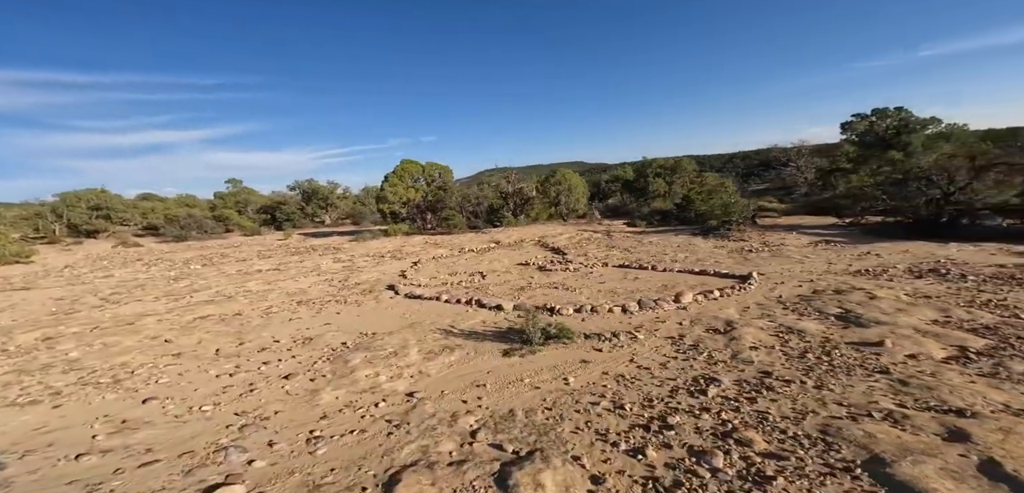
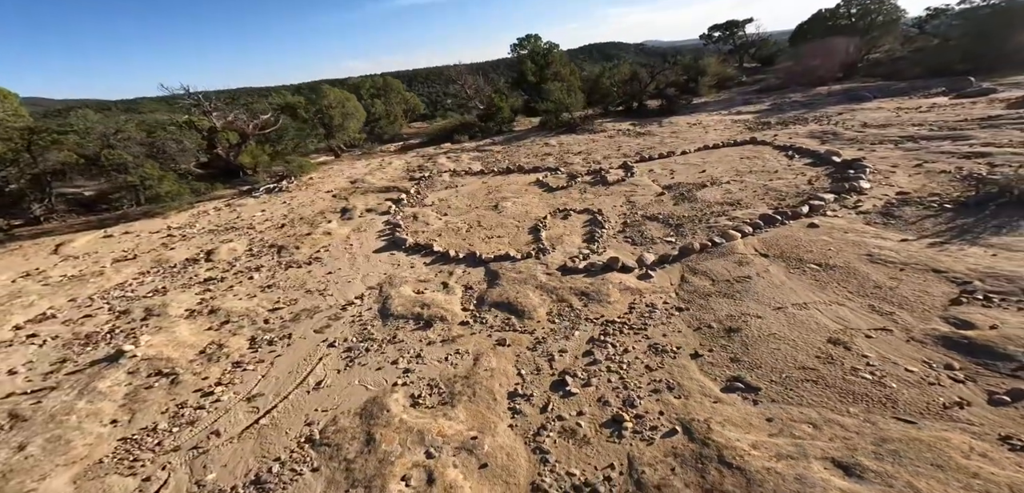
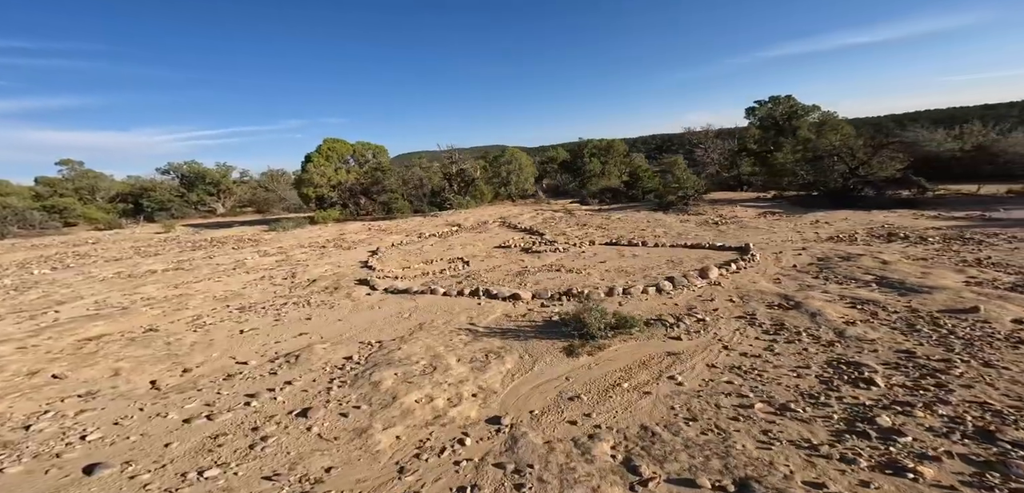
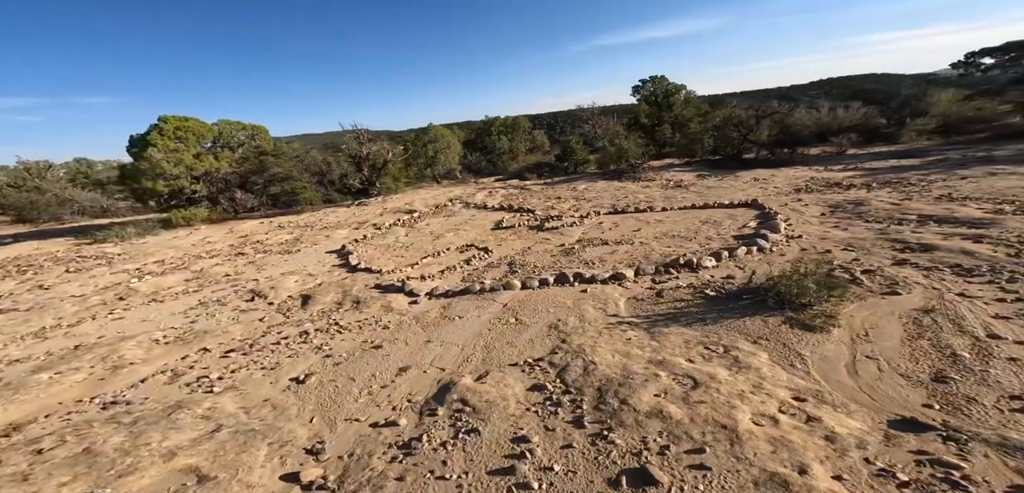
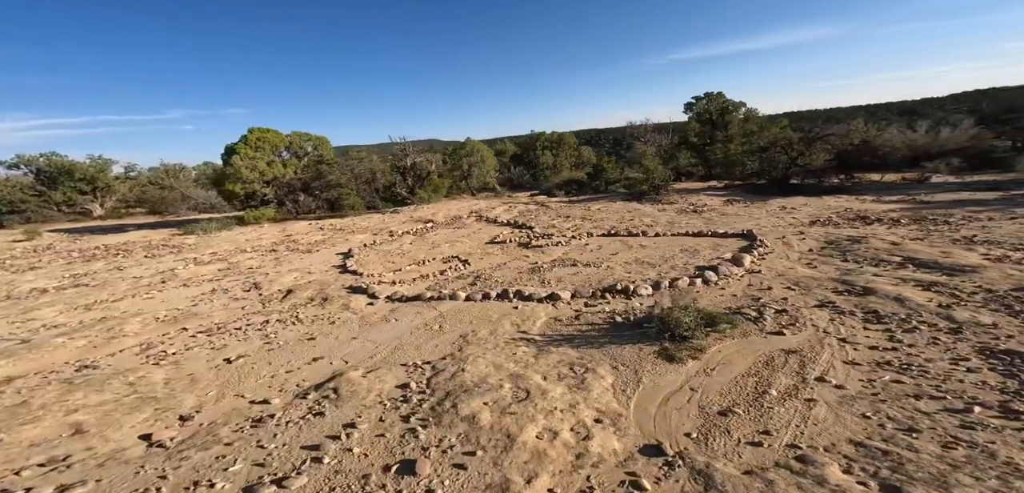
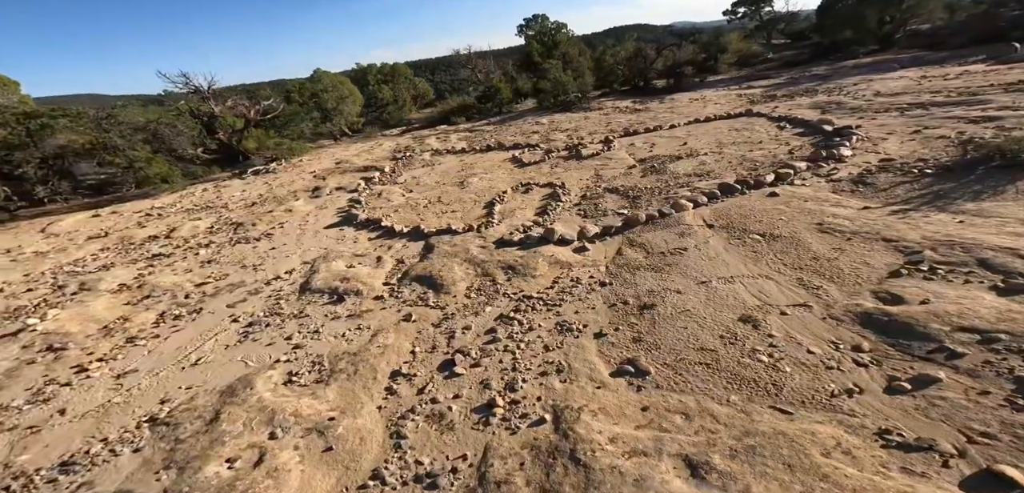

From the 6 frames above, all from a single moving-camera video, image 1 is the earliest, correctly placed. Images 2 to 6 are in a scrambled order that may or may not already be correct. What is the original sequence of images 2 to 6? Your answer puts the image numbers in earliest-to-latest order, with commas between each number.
3, 5, 4, 6, 2
